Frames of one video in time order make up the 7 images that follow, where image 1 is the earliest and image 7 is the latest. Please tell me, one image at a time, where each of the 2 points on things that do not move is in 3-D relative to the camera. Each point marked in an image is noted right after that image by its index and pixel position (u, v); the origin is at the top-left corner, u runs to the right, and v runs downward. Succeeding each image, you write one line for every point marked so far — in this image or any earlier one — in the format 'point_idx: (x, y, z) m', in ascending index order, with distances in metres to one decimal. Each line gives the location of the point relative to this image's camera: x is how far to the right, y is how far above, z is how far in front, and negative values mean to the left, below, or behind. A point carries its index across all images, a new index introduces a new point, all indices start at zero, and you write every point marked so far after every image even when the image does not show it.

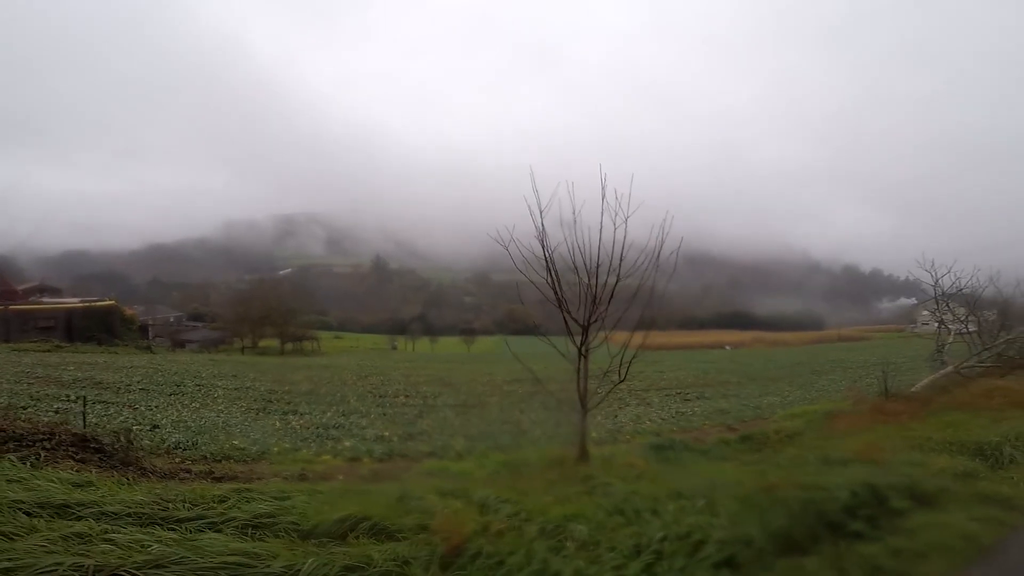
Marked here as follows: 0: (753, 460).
0: (+2.4, -1.6, +5.2) m
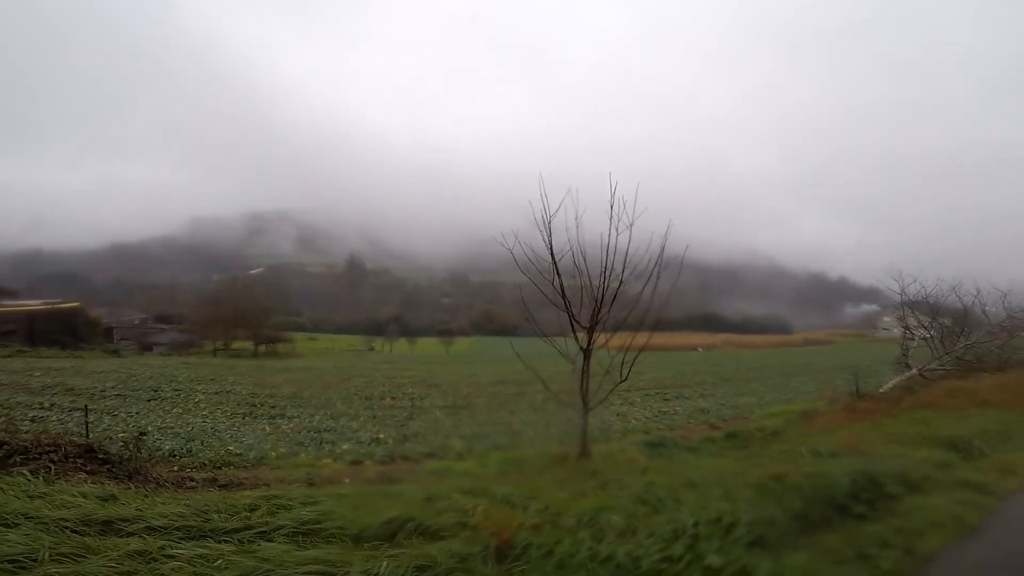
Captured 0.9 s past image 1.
0: (+2.5, -1.7, +5.6) m
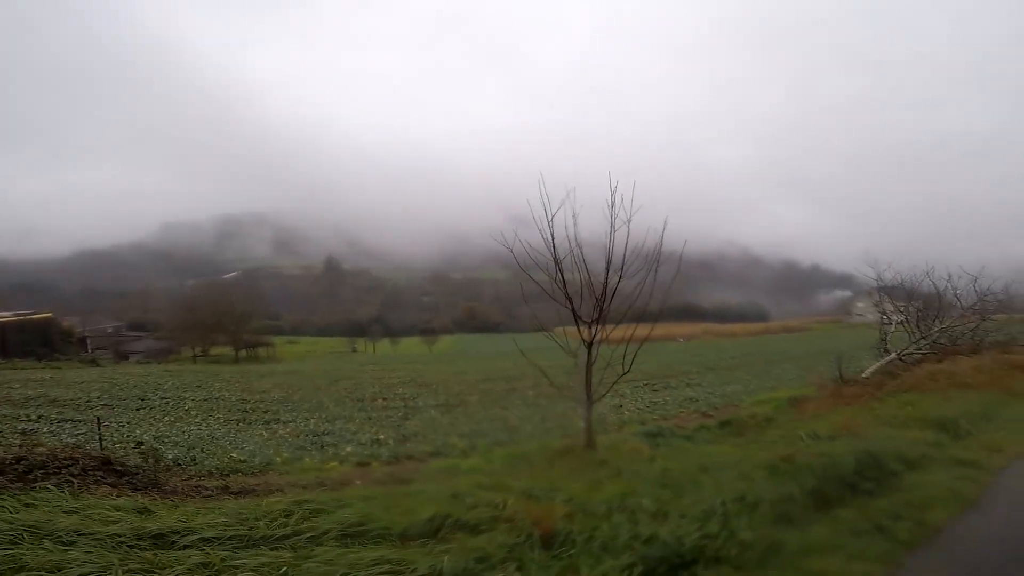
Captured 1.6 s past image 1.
0: (+2.6, -1.6, +5.9) m
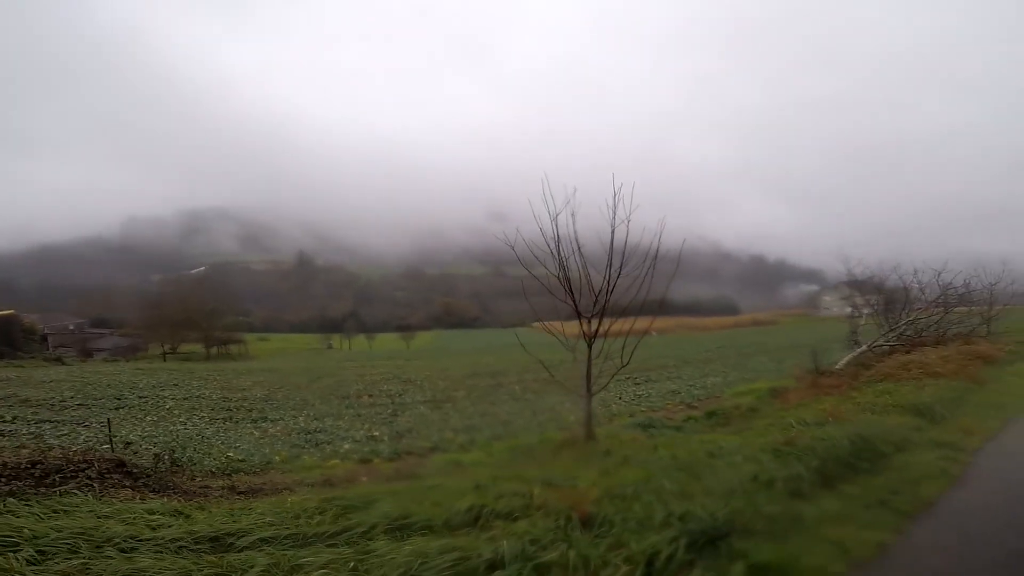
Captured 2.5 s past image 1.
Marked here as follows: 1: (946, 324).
0: (+2.6, -1.6, +6.2) m
1: (+8.9, -0.8, +11.1) m
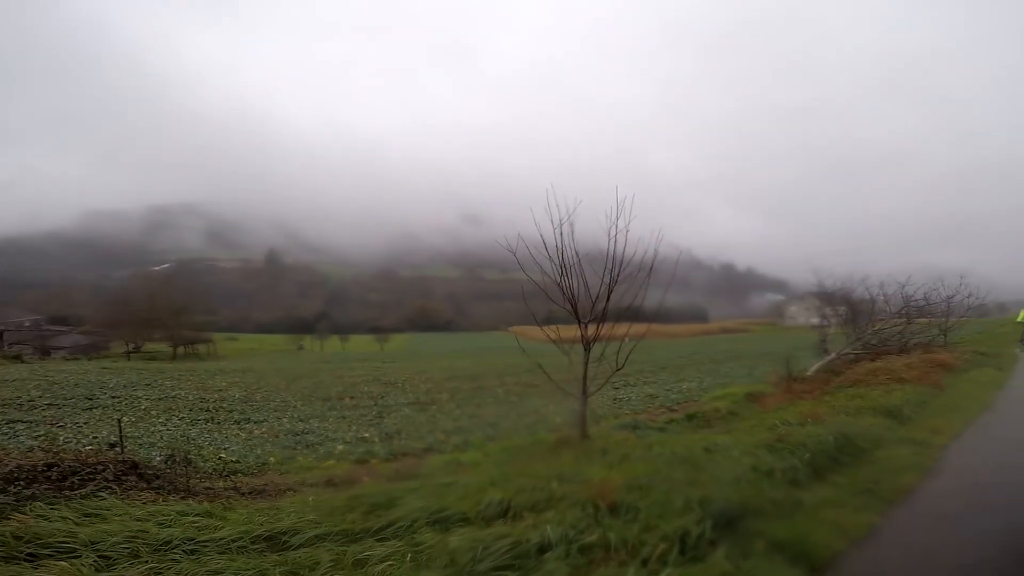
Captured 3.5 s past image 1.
0: (+2.6, -1.7, +6.6) m
1: (+8.6, -1.0, +11.9) m
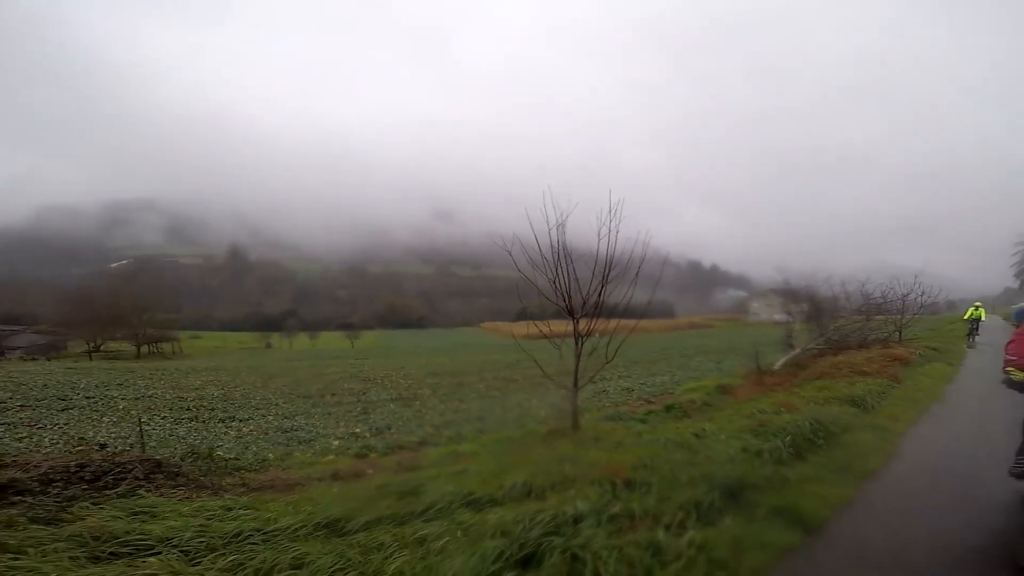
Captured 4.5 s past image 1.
0: (+2.5, -1.7, +7.1) m
1: (+8.2, -1.0, +12.8) m
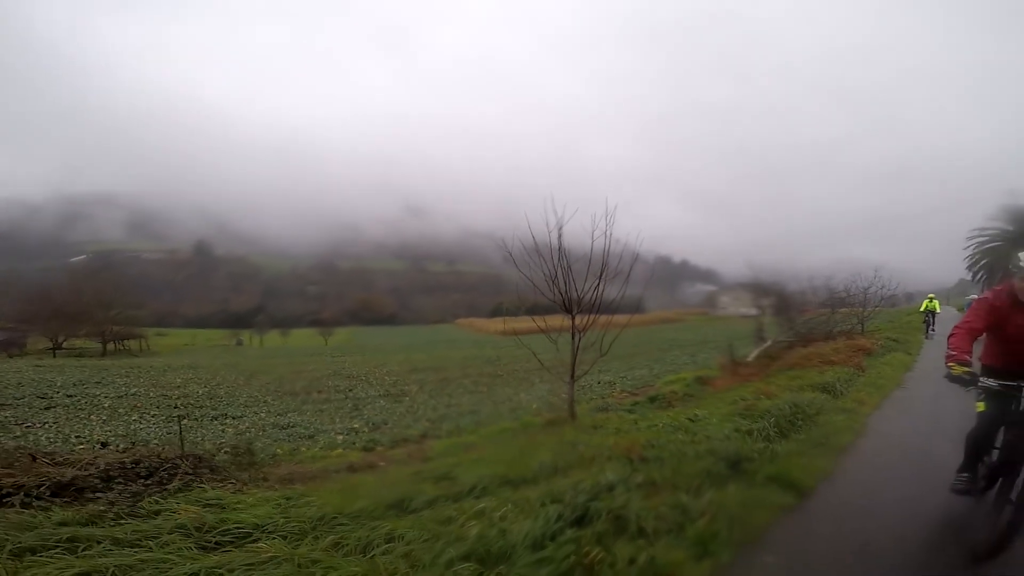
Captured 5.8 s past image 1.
0: (+2.5, -1.7, +7.8) m
1: (+7.9, -0.9, +13.7) m
